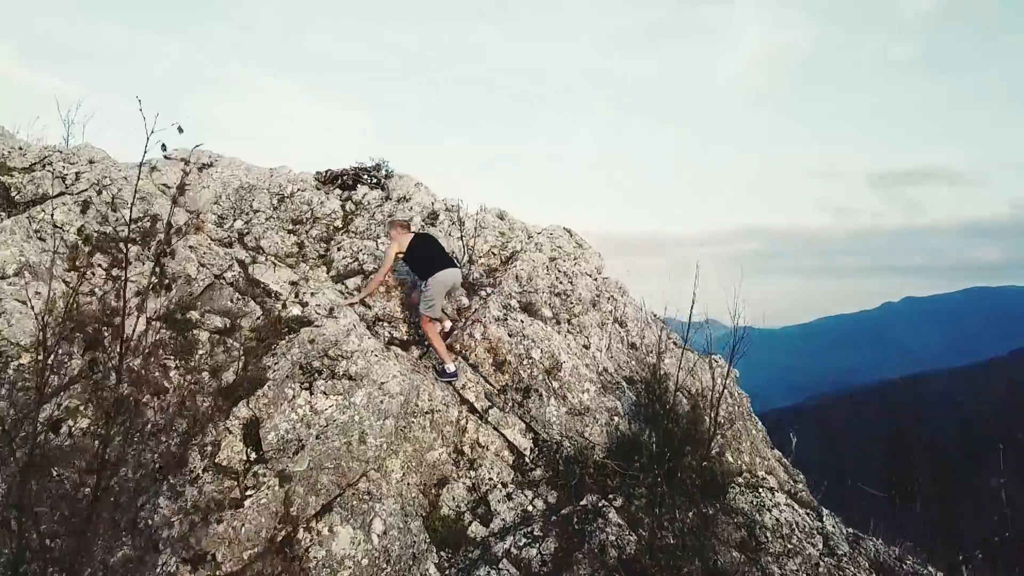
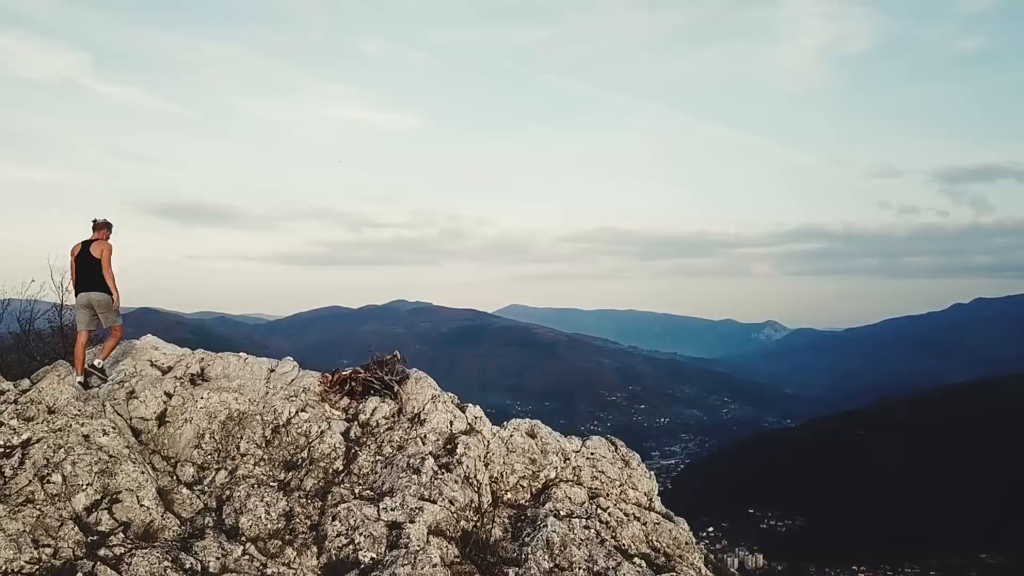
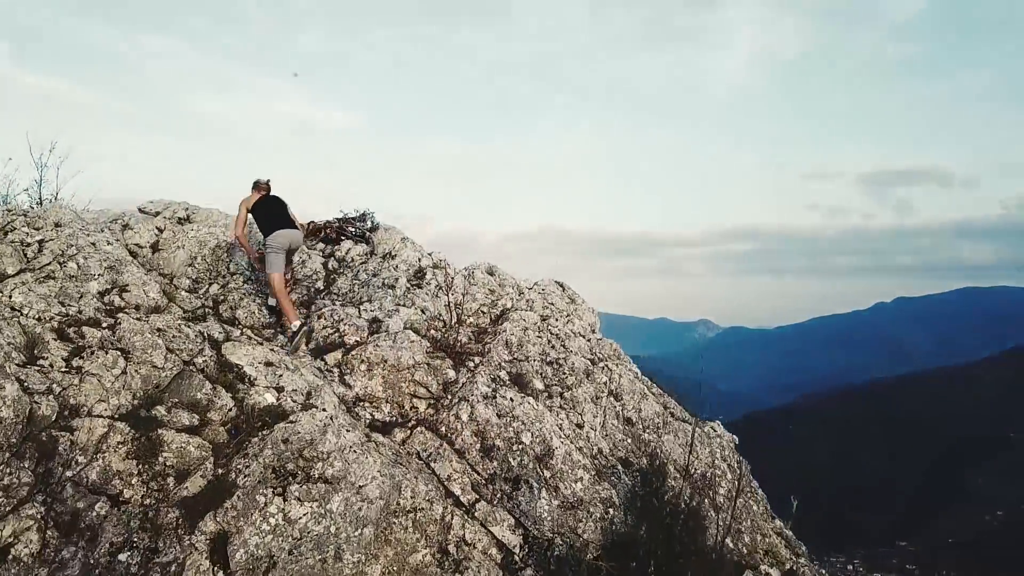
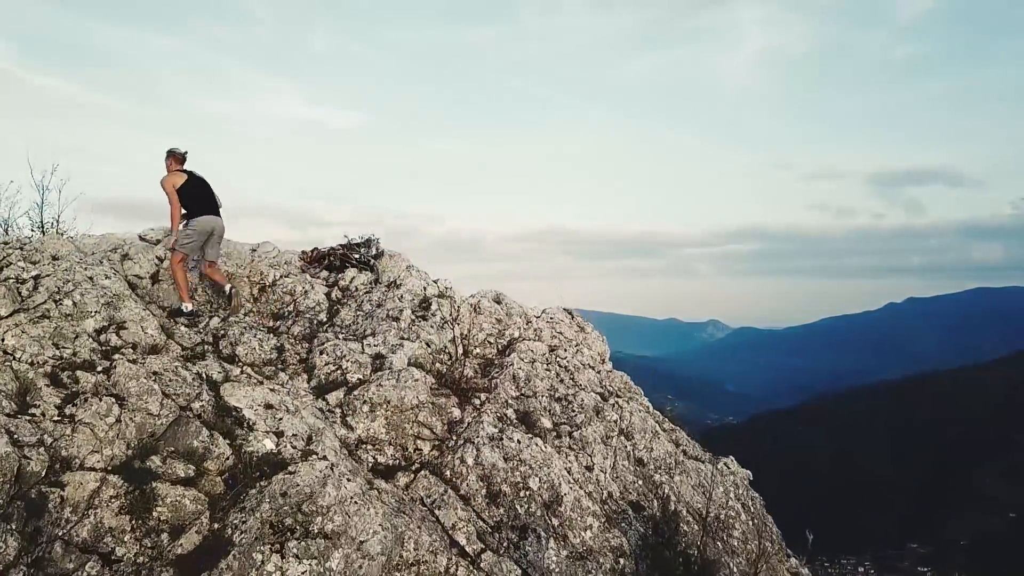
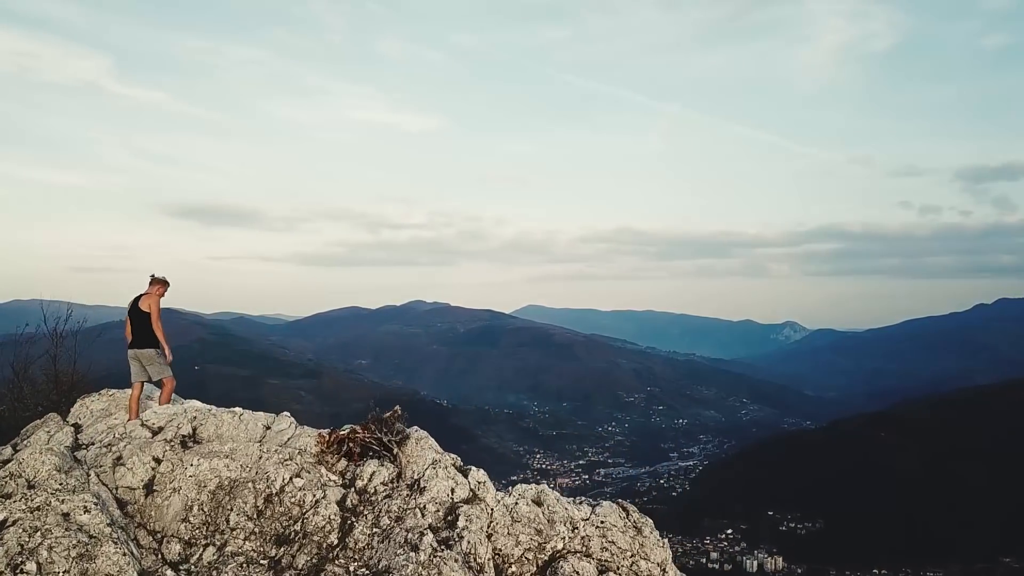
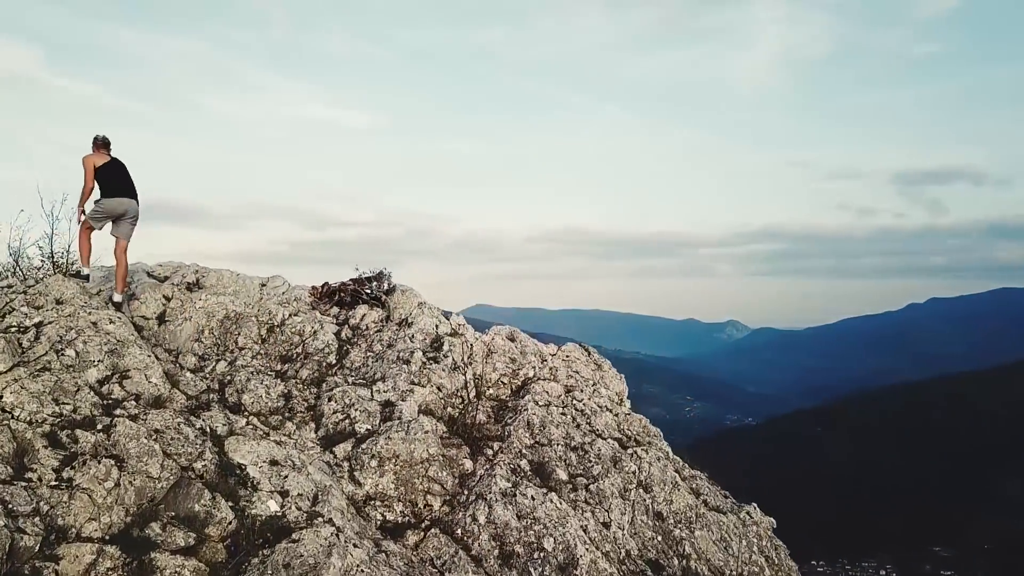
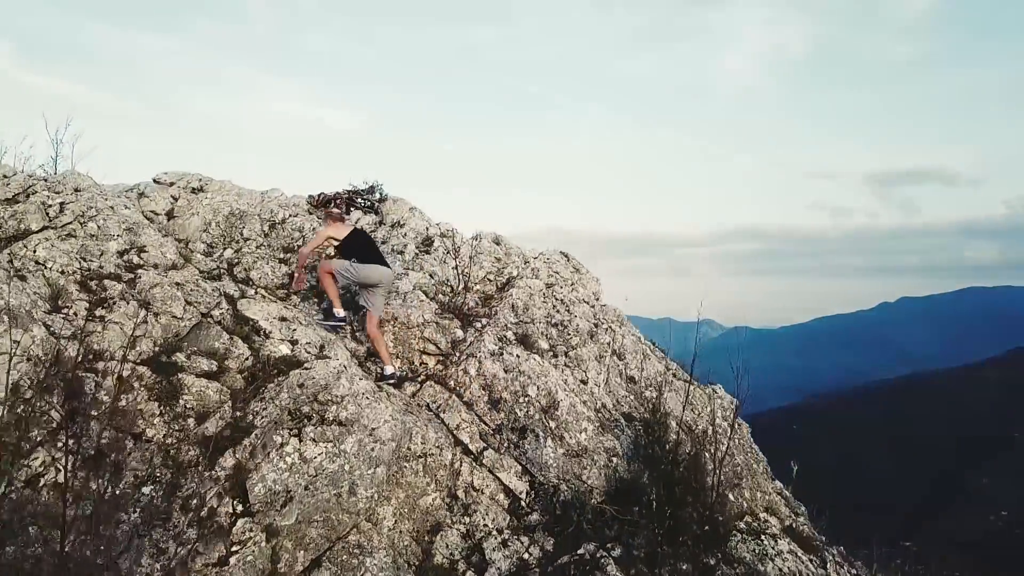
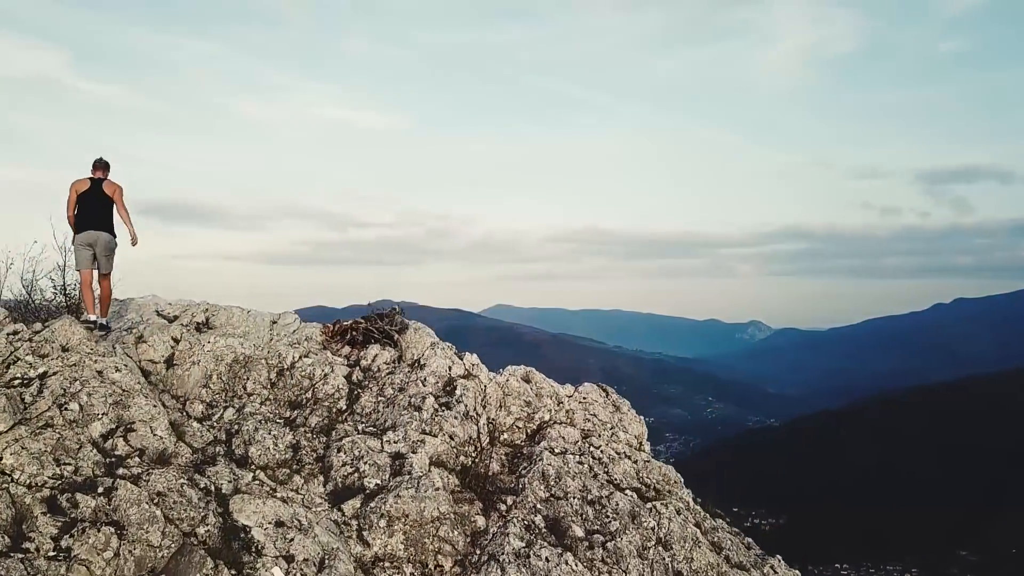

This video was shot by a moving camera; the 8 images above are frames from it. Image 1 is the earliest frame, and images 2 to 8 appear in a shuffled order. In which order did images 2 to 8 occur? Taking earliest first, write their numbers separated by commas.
7, 3, 4, 6, 8, 2, 5
